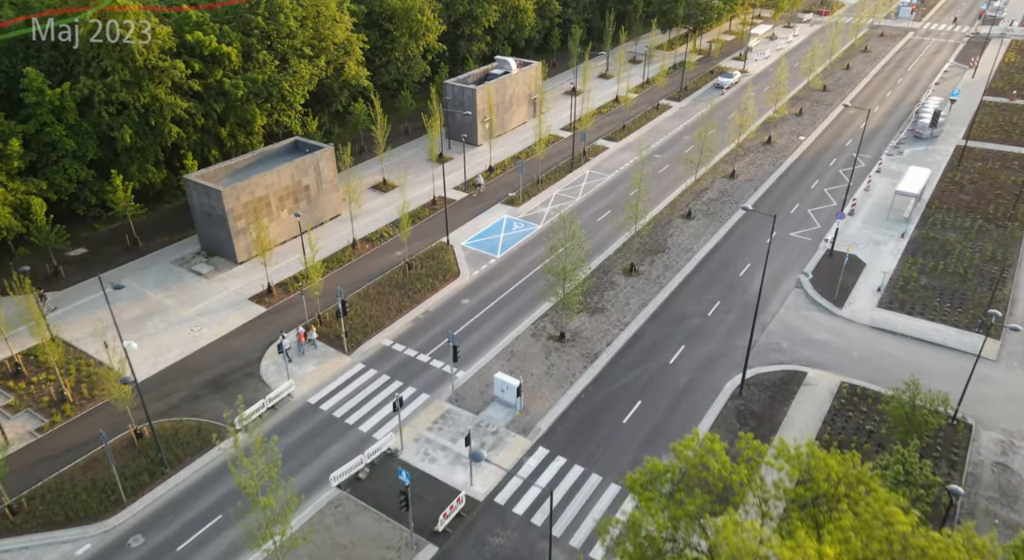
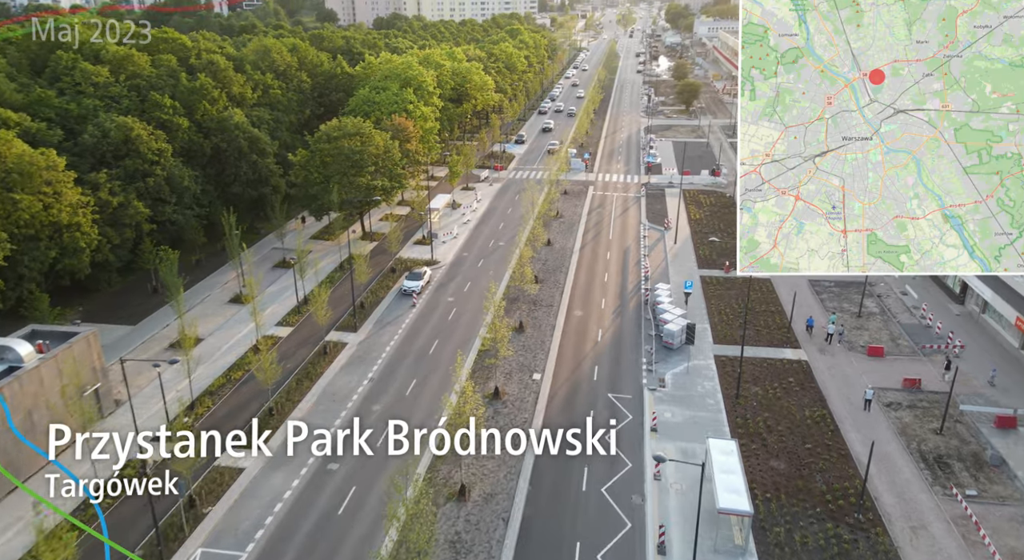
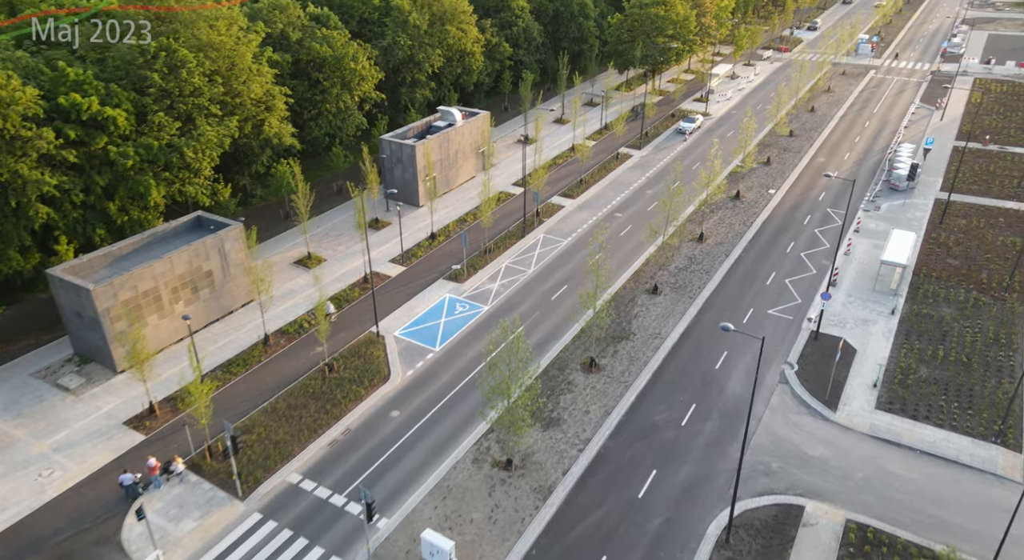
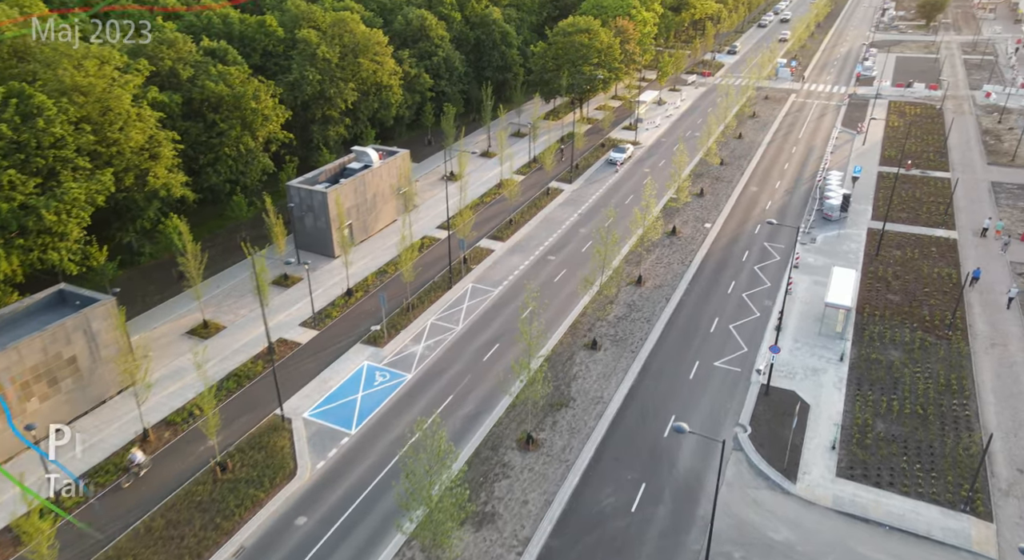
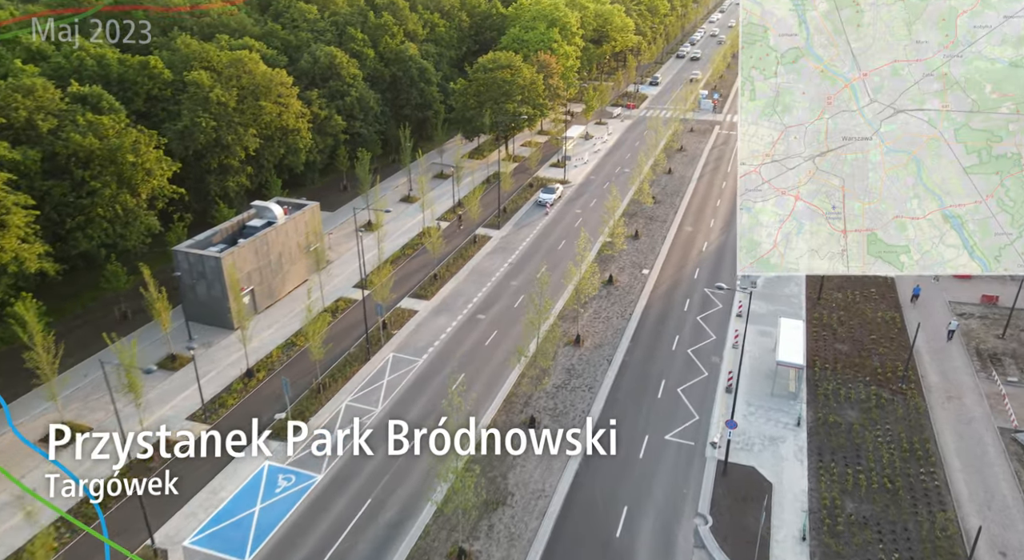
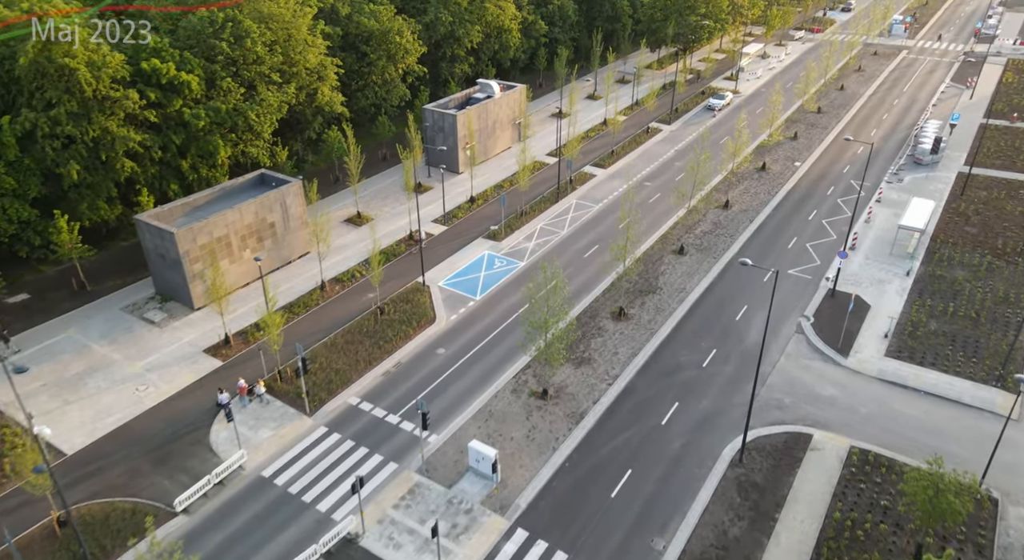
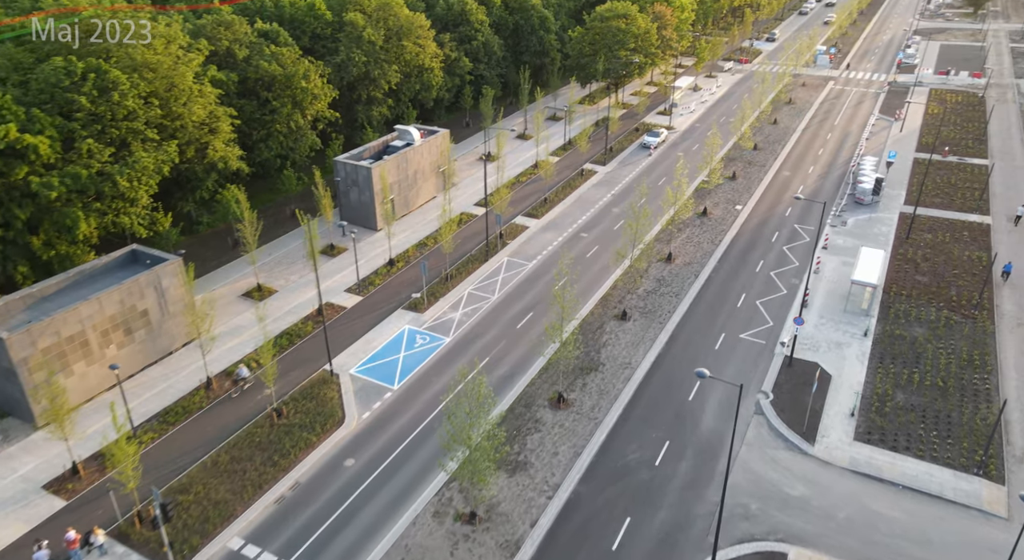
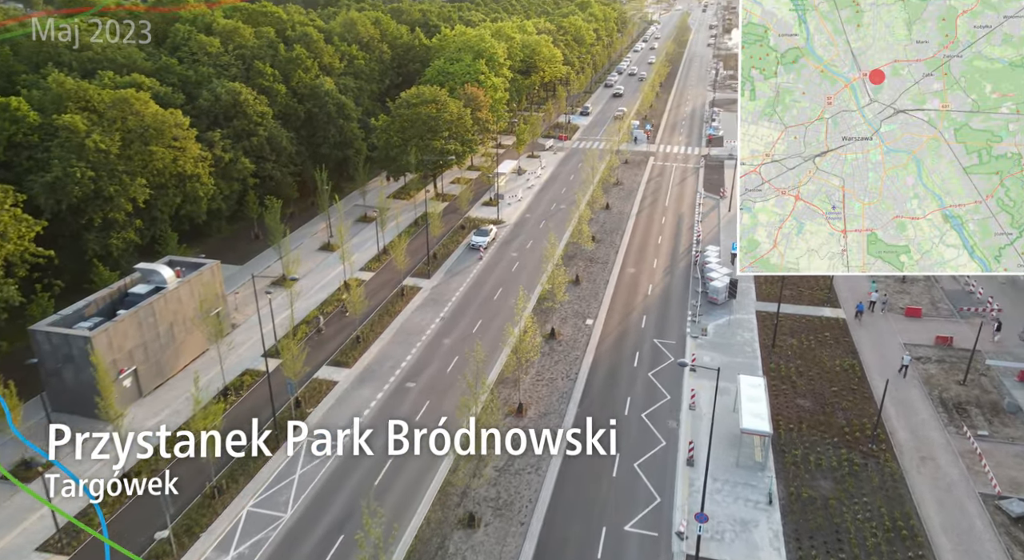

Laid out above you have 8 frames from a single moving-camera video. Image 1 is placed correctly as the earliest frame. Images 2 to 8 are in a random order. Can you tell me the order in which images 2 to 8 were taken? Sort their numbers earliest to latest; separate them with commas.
6, 3, 7, 4, 5, 8, 2
